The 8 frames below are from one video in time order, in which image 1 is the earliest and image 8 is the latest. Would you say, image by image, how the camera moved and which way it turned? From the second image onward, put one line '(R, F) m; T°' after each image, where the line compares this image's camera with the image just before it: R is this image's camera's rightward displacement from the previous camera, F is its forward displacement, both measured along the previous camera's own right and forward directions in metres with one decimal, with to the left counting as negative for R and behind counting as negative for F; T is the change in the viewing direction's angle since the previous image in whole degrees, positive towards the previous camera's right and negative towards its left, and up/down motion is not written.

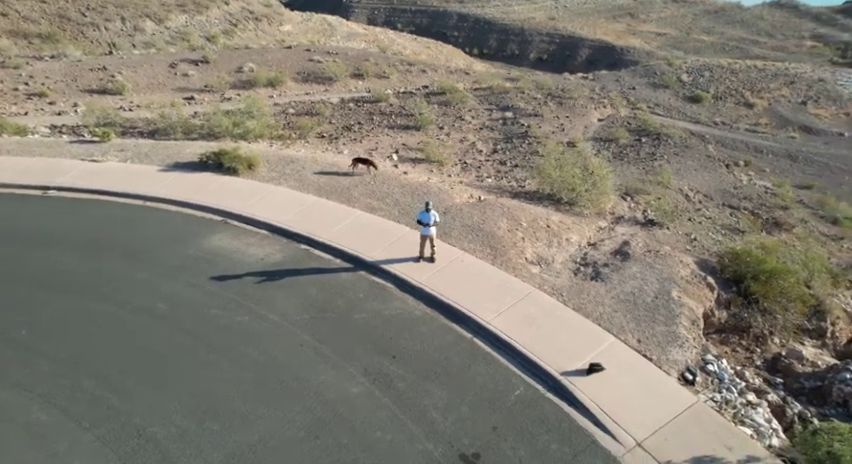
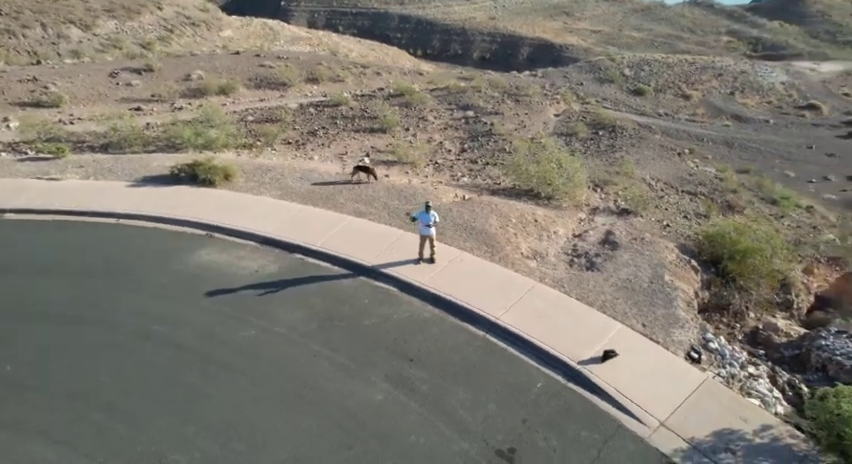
(-0.9, 0.0) m; +6°
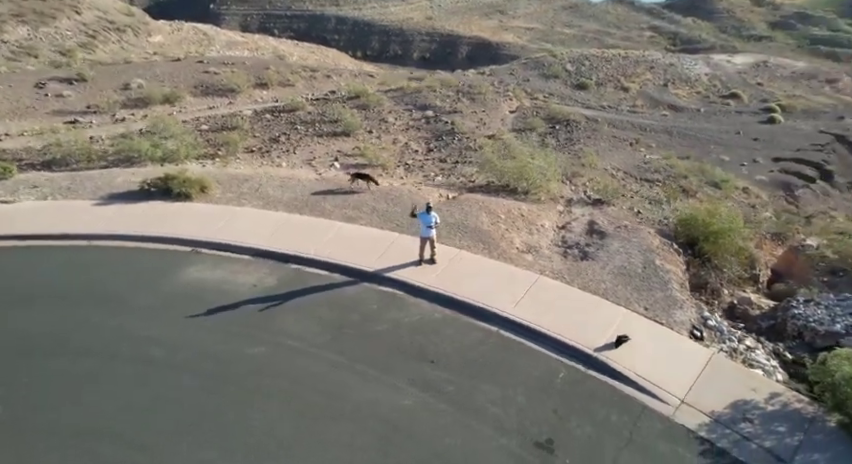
(-1.0, +0.1) m; +7°
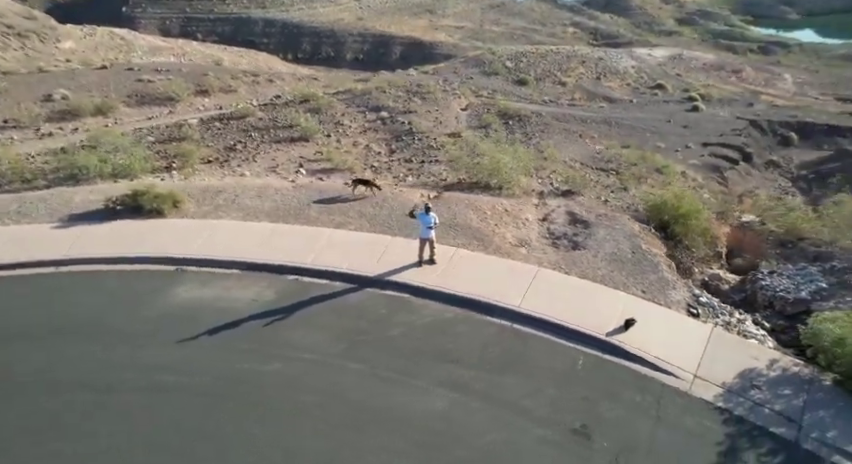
(-1.1, +0.1) m; +7°
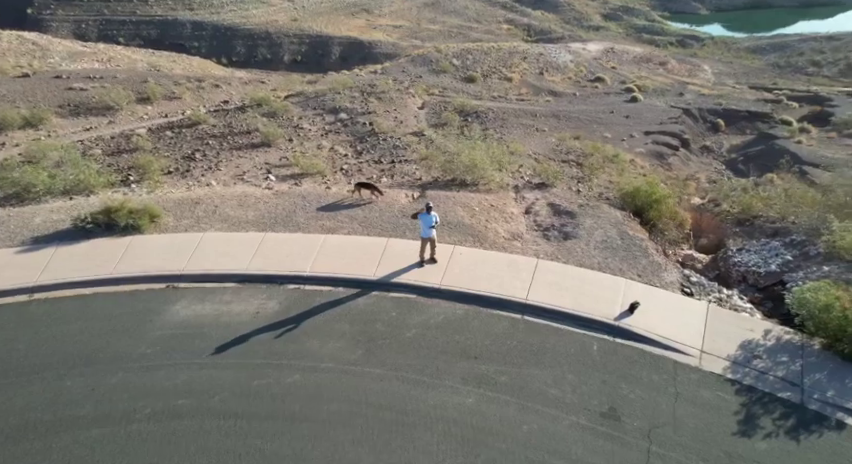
(-1.0, +0.1) m; +7°
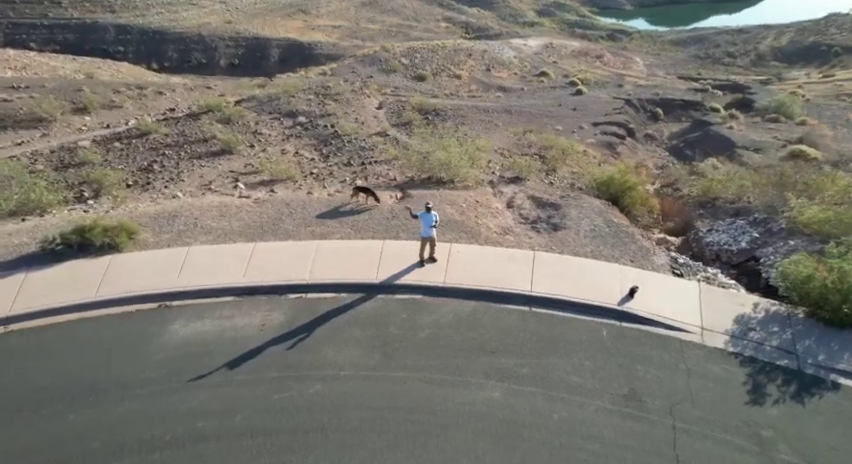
(-0.9, +0.1) m; +6°
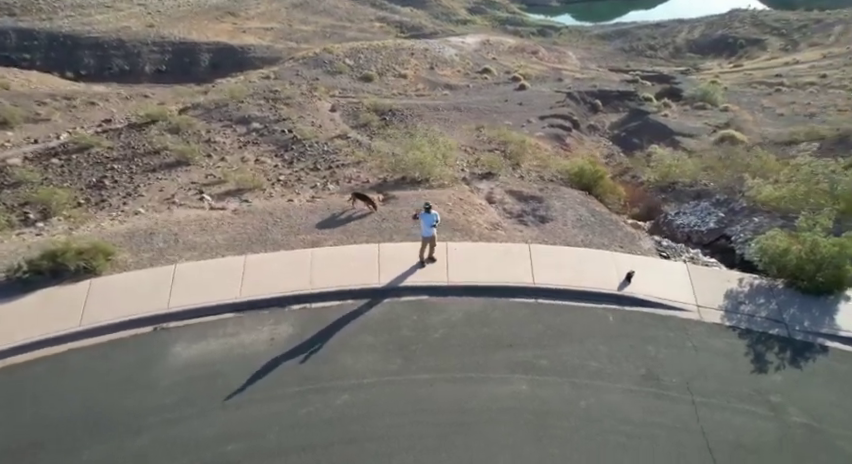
(-1.0, +0.1) m; +7°
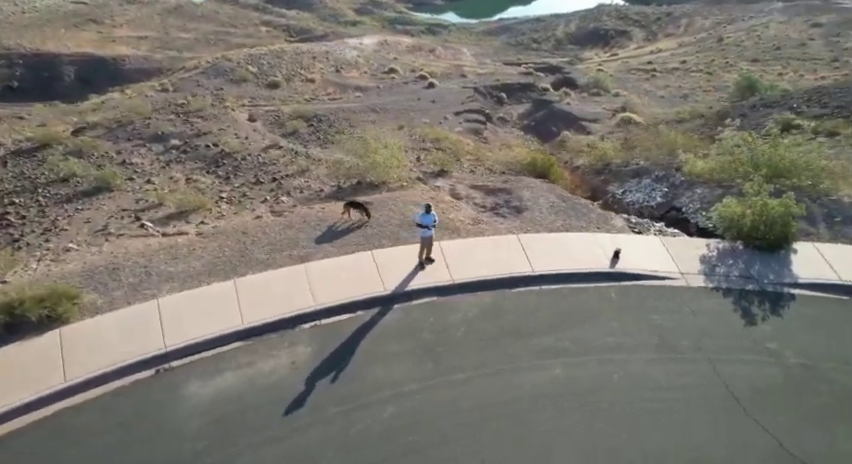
(-1.6, +0.3) m; +11°
